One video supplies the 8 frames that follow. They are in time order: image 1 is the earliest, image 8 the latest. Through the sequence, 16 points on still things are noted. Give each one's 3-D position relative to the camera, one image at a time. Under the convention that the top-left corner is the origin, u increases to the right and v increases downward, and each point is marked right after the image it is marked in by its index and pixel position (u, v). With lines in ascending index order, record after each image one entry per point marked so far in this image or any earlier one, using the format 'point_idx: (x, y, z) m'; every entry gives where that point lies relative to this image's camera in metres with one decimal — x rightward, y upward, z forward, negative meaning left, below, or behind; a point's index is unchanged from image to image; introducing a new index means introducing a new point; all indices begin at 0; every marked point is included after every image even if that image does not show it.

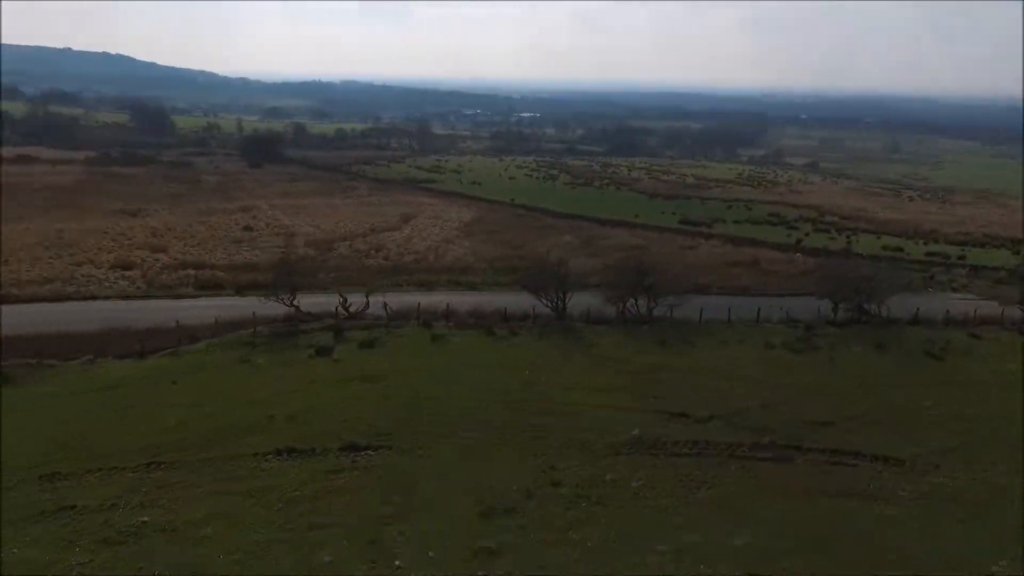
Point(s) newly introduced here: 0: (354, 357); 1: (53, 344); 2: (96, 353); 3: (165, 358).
0: (-4.8, -2.1, +18.7) m
1: (-14.0, -1.8, +18.5) m
2: (-12.4, -1.9, +18.0) m
3: (-10.1, -2.0, +17.7) m
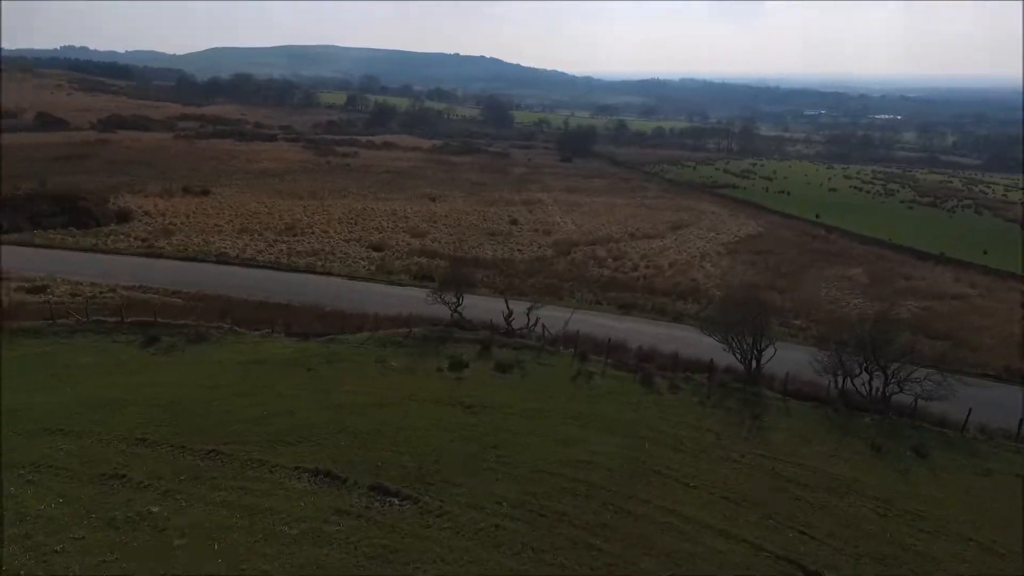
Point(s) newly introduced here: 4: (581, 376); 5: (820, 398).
0: (-1.0, -2.6, +17.5) m
1: (-9.1, -1.0, +21.6) m
2: (-7.9, -1.3, +20.4) m
3: (-6.1, -1.7, +19.1) m
4: (+2.0, -2.6, +18.2) m
5: (+8.7, -3.1, +17.6) m
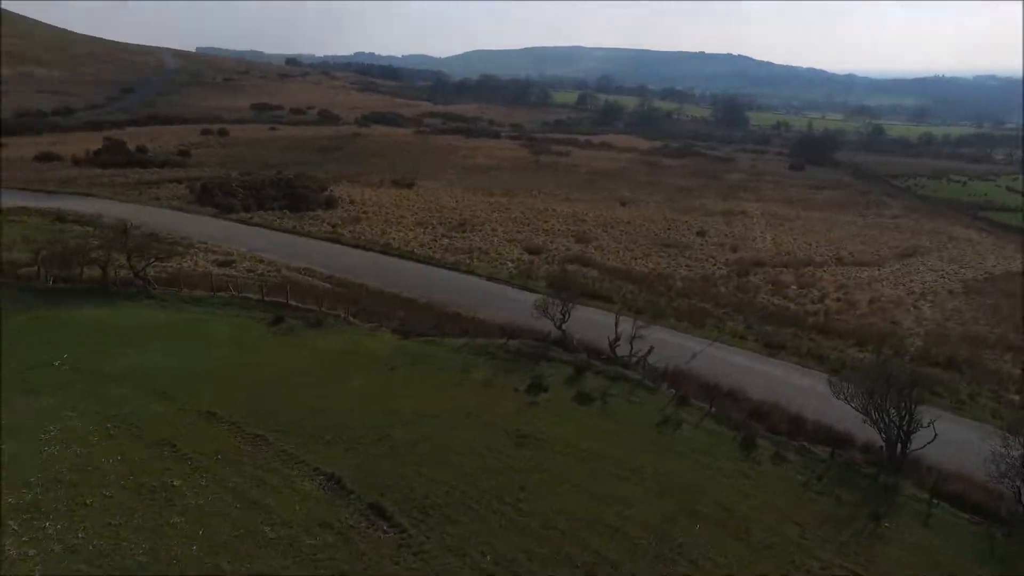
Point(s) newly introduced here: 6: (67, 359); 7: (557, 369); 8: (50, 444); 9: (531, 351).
0: (+1.0, -3.1, +16.3) m
1: (-5.0, -0.7, +22.9) m
2: (-4.4, -1.2, +21.3) m
3: (-3.1, -1.7, +19.5) m
4: (+4.0, -3.5, +15.9) m
5: (+10.0, -4.7, +13.1) m
6: (-12.2, -1.9, +17.0) m
7: (+1.3, -2.4, +18.5) m
8: (-9.5, -3.2, +12.8) m
9: (+0.6, -2.0, +19.4) m
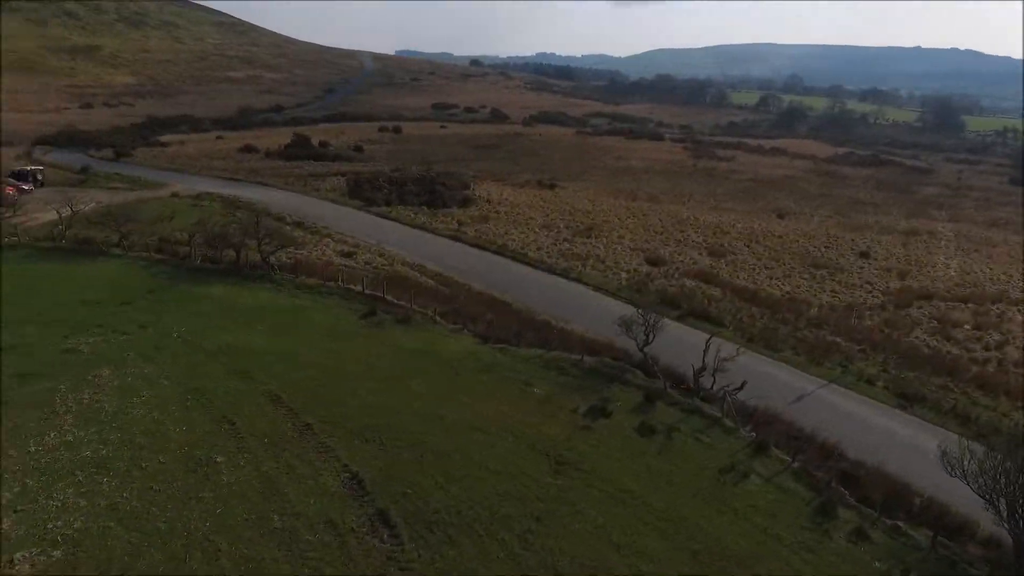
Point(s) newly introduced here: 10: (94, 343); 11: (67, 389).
0: (+2.2, -3.6, +15.3) m
1: (-1.6, -0.8, +23.1) m
2: (-1.5, -1.3, +21.4) m
3: (-0.8, -1.9, +19.4) m
4: (+5.1, -4.2, +14.1) m
5: (+10.0, -5.9, +9.9) m
6: (-10.2, -1.3, +19.3) m
7: (+3.2, -3.0, +17.3) m
8: (-8.8, -2.8, +14.5) m
9: (+2.8, -2.5, +18.4) m
10: (-12.0, -1.6, +17.7) m
11: (-10.9, -2.5, +15.1) m
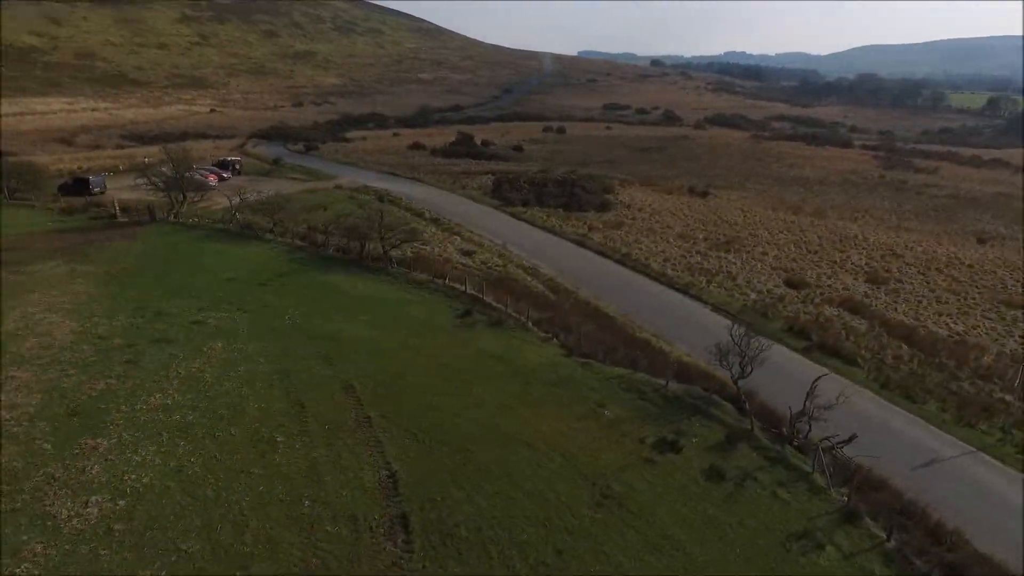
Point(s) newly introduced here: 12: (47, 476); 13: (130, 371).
0: (+3.4, -4.1, +14.0) m
1: (+2.0, -1.1, +22.6) m
2: (+1.7, -1.6, +20.9) m
3: (+1.7, -2.3, +18.7) m
4: (+5.8, -4.9, +12.2) m
5: (+9.4, -7.0, +6.8) m
6: (-7.3, -0.9, +21.1) m
7: (+4.9, -3.6, +15.7) m
8: (-7.3, -2.4, +16.1) m
9: (+4.9, -3.1, +16.9) m
10: (-9.5, -1.0, +20.0) m
11: (-9.1, -1.9, +17.2) m
12: (-8.9, -3.6, +11.9) m
13: (-10.0, -2.2, +16.3) m
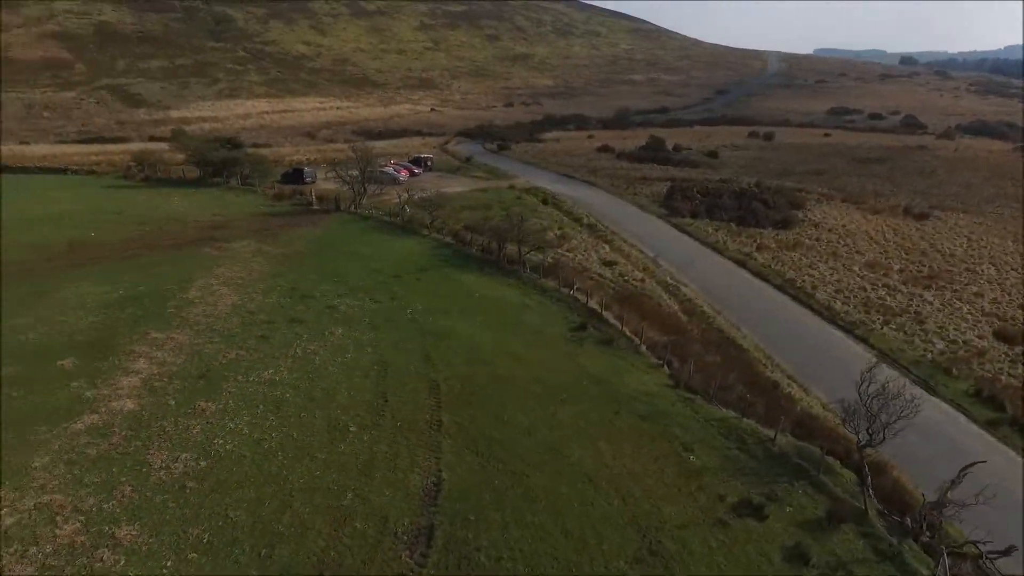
0: (+4.4, -4.9, +12.2) m
1: (+5.9, -1.9, +20.7) m
2: (+5.1, -2.3, +19.3) m
3: (+4.4, -3.0, +17.2) m
4: (+6.0, -5.9, +9.8) m
5: (+7.5, -8.2, +3.6) m
6: (-3.3, -0.7, +22.2) m
7: (+6.4, -4.6, +13.3) m
8: (-5.0, -2.2, +17.5) m
9: (+6.7, -4.1, +14.5) m
10: (-5.7, -0.6, +21.8) m
11: (-6.3, -1.5, +19.1) m
12: (-7.9, -3.2, +14.0) m
13: (-7.5, -1.7, +18.4) m
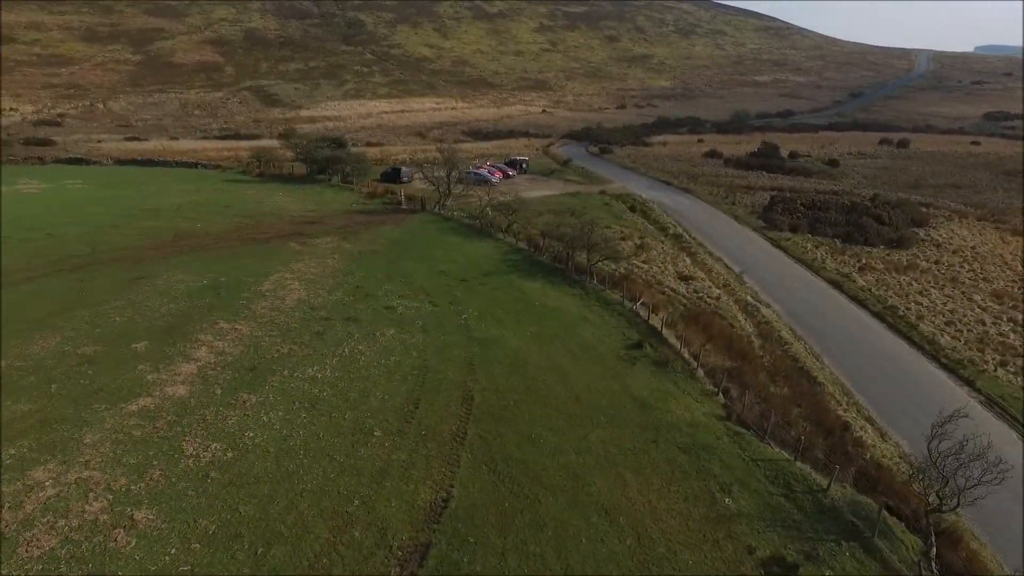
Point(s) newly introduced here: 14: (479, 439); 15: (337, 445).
0: (+4.3, -5.5, +10.9) m
1: (+7.4, -2.6, +19.1) m
2: (+6.3, -3.0, +17.8) m
3: (+5.3, -3.6, +15.9) m
4: (+5.4, -6.6, +8.3) m
5: (+5.7, -8.9, +1.9) m
6: (-1.3, -0.9, +22.1) m
7: (+6.5, -5.3, +11.7) m
8: (-3.8, -2.3, +17.7) m
9: (+7.0, -4.8, +12.8) m
10: (-3.7, -0.7, +22.1) m
11: (-4.9, -1.6, +19.5) m
12: (-7.4, -3.1, +14.8) m
13: (-6.1, -1.6, +19.1) m
14: (-0.8, -3.6, +14.7) m
15: (-3.9, -3.6, +14.2) m
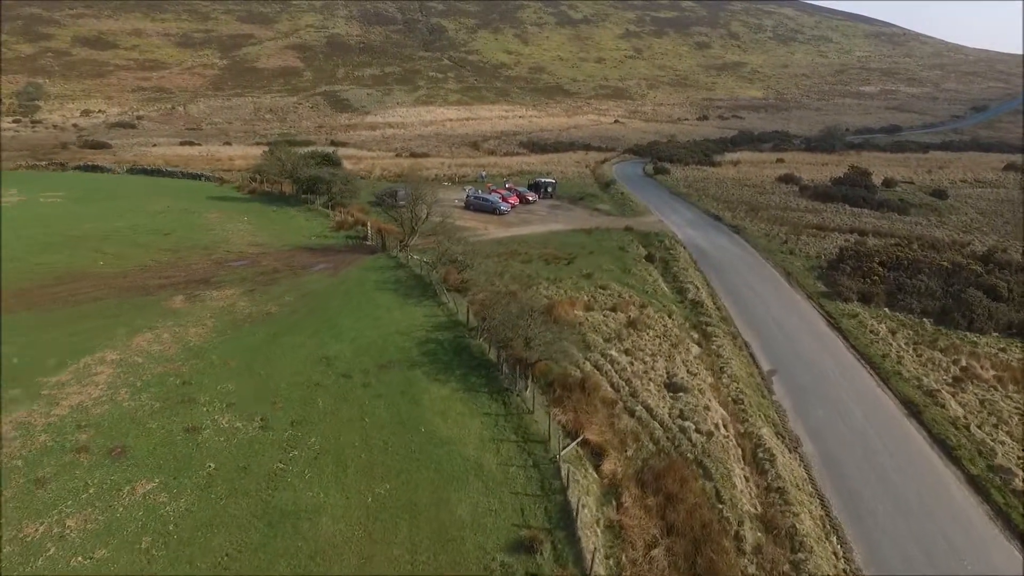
0: (-0.8, -8.5, +2.8) m
1: (+3.5, -5.9, +10.5) m
2: (+2.2, -6.2, +9.4) m
3: (+0.9, -6.7, +7.6) m
4: (-0.1, -9.6, 0.0) m
5: (-0.8, -11.9, -6.3) m
6: (-4.7, -3.8, +14.6) m
7: (+1.4, -8.4, +3.3) m
8: (-7.8, -5.0, +10.6) m
9: (+2.2, -8.0, +4.3) m
10: (-7.0, -3.4, +15.0) m
11: (-8.6, -4.2, +12.6) m
12: (-11.8, -5.5, +8.2) m
13: (-9.9, -4.2, +12.3) m
14: (-5.2, -6.4, +7.3) m
15: (-8.4, -6.2, +7.1) m
